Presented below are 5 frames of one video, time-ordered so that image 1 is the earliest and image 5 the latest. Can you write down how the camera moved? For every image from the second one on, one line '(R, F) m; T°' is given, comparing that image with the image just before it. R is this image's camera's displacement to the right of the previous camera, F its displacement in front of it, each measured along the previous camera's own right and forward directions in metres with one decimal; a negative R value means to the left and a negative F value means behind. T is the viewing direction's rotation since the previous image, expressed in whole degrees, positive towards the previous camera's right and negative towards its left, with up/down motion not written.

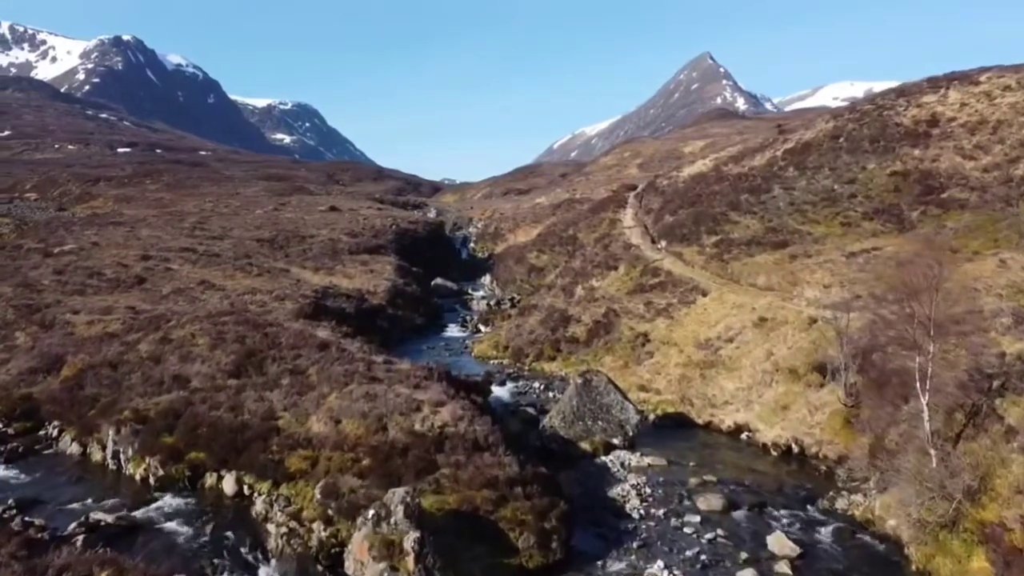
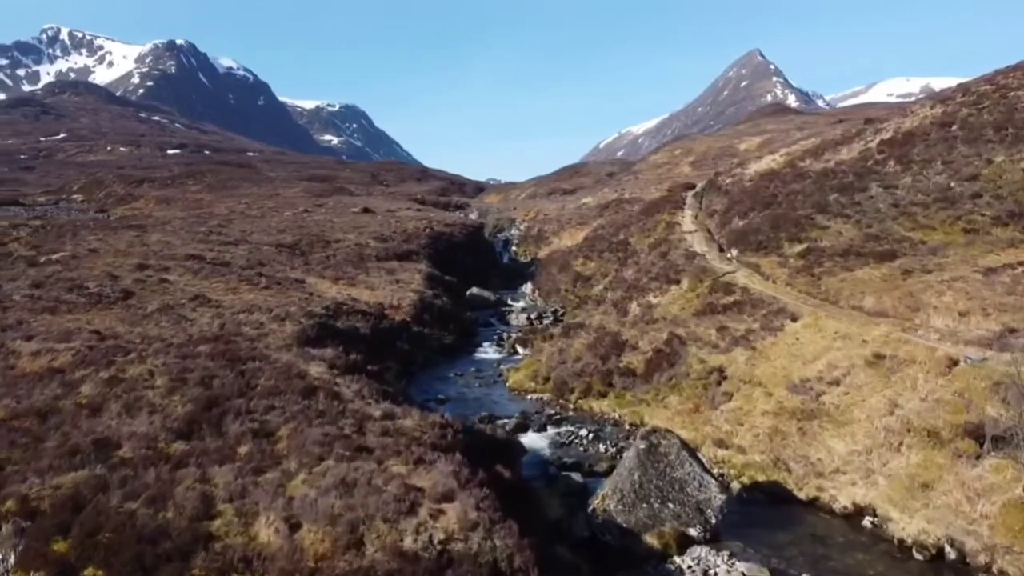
(+0.1, +8.0) m; -3°
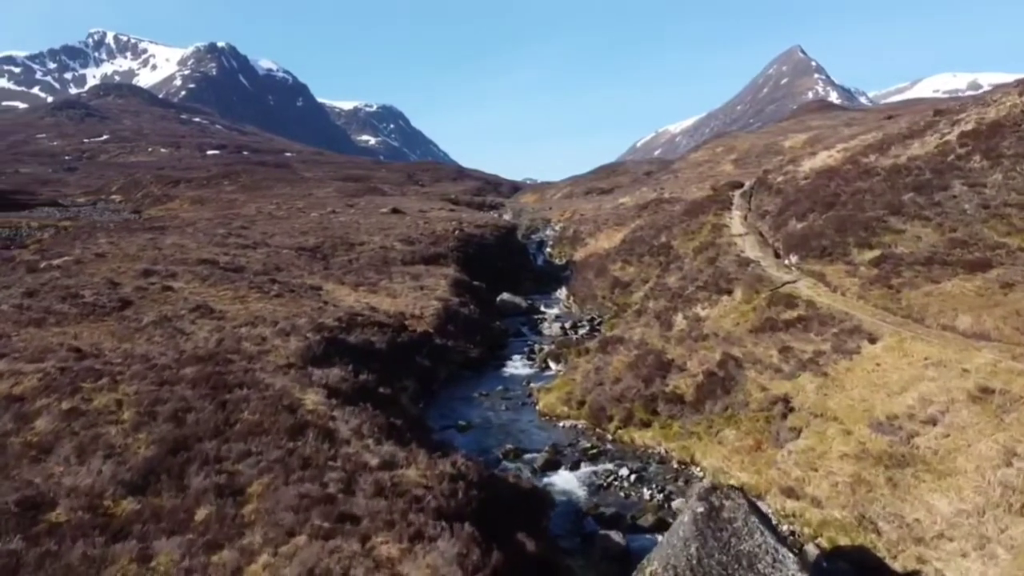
(+0.2, +4.5) m; -3°
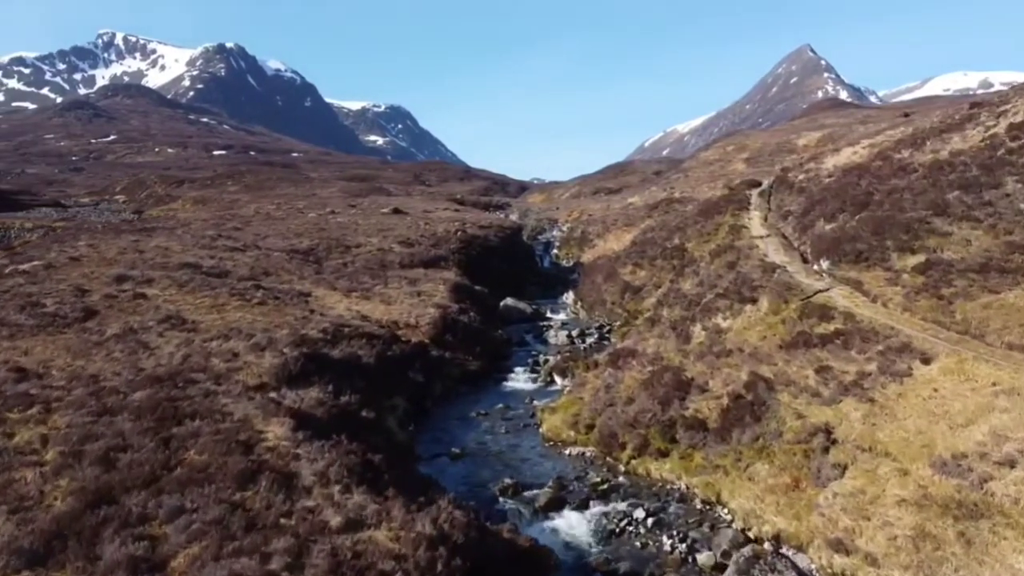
(+0.3, +3.8) m; -1°
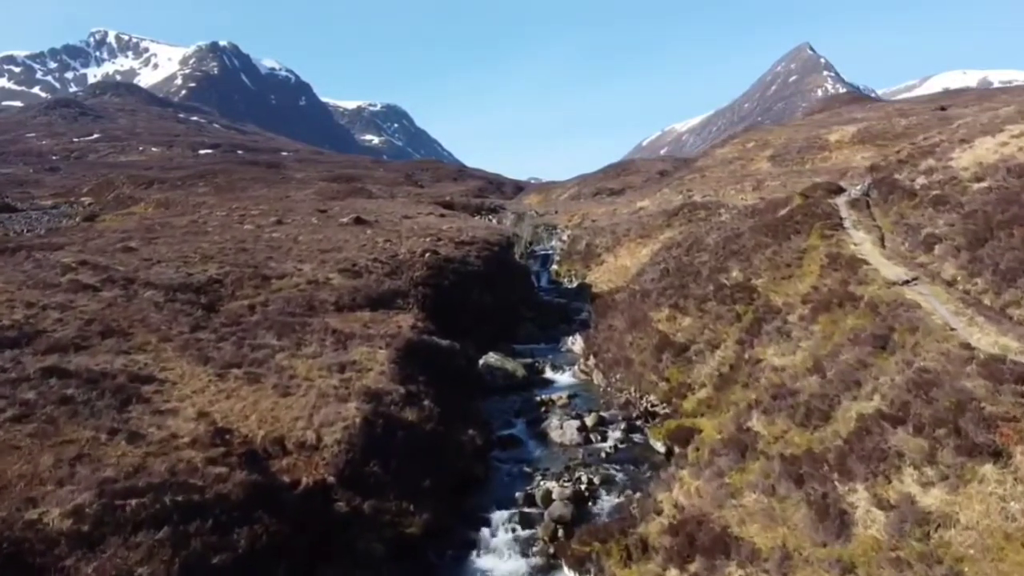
(+0.7, +20.0) m; 0°
